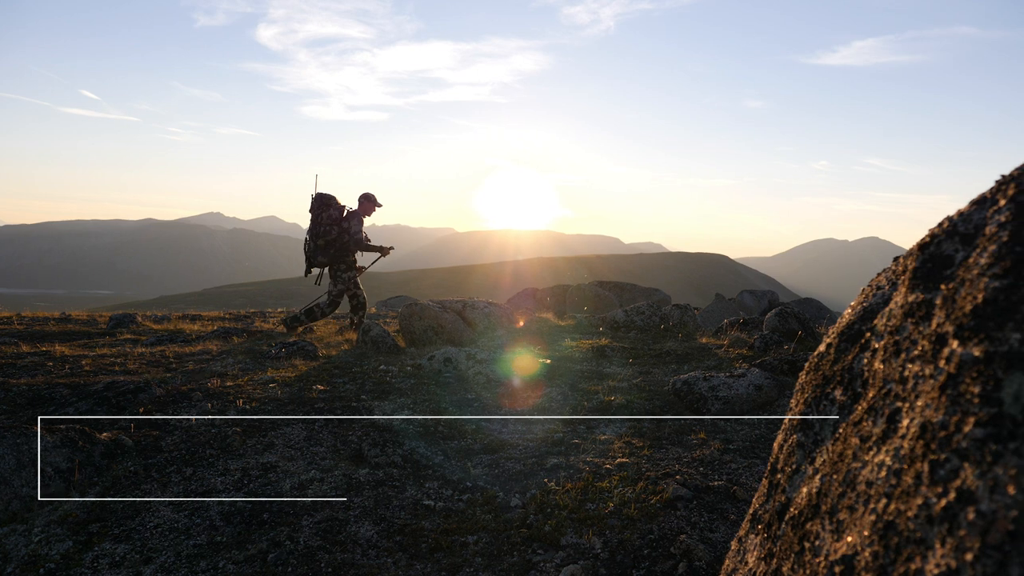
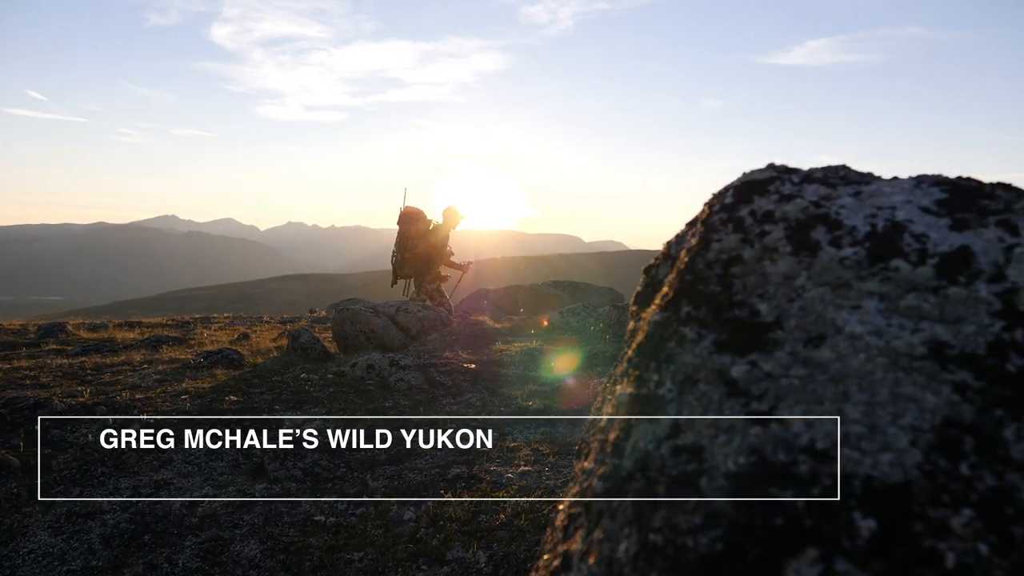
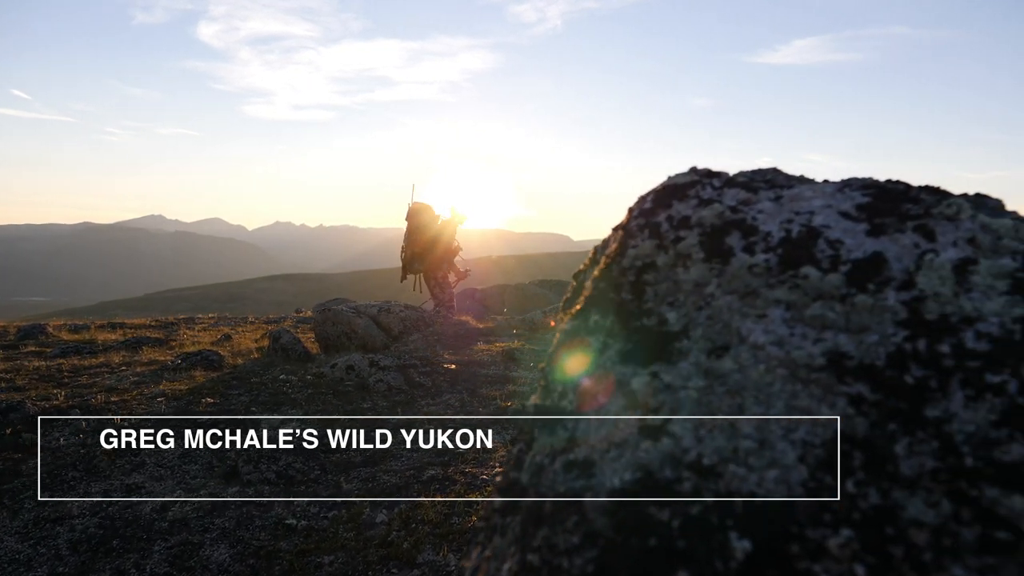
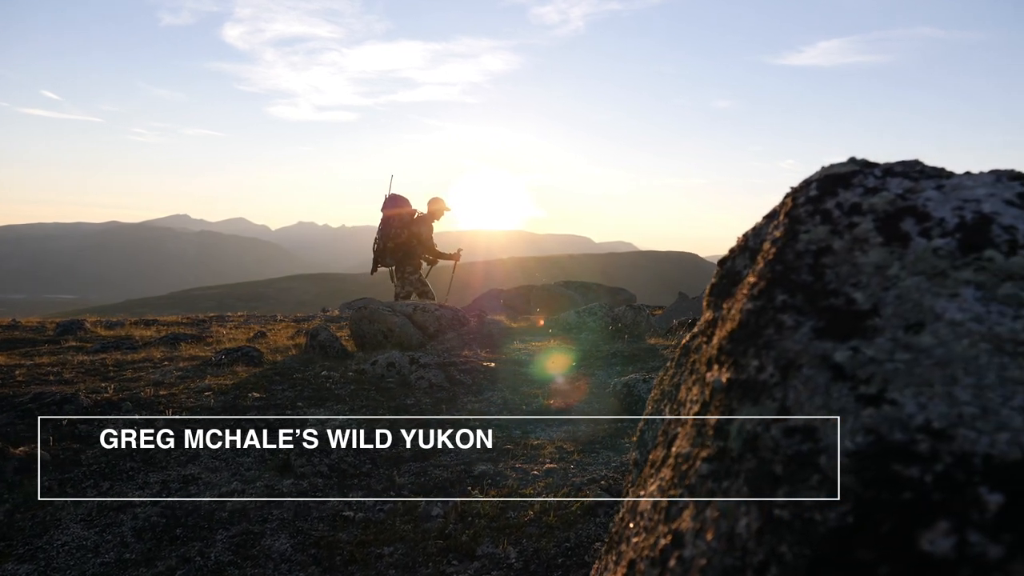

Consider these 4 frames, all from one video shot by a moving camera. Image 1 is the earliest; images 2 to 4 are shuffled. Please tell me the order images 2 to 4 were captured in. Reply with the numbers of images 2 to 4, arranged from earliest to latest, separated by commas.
4, 2, 3
